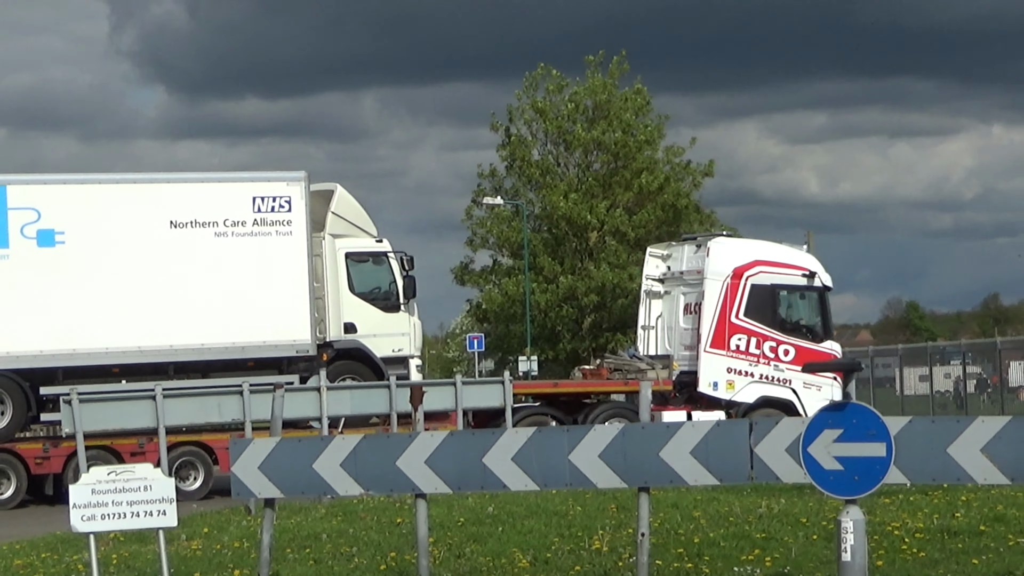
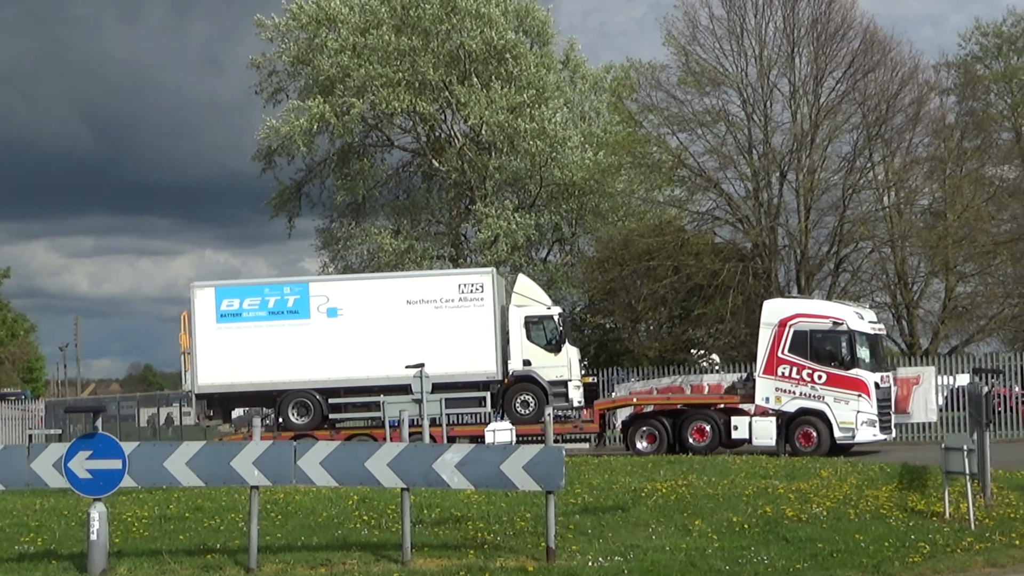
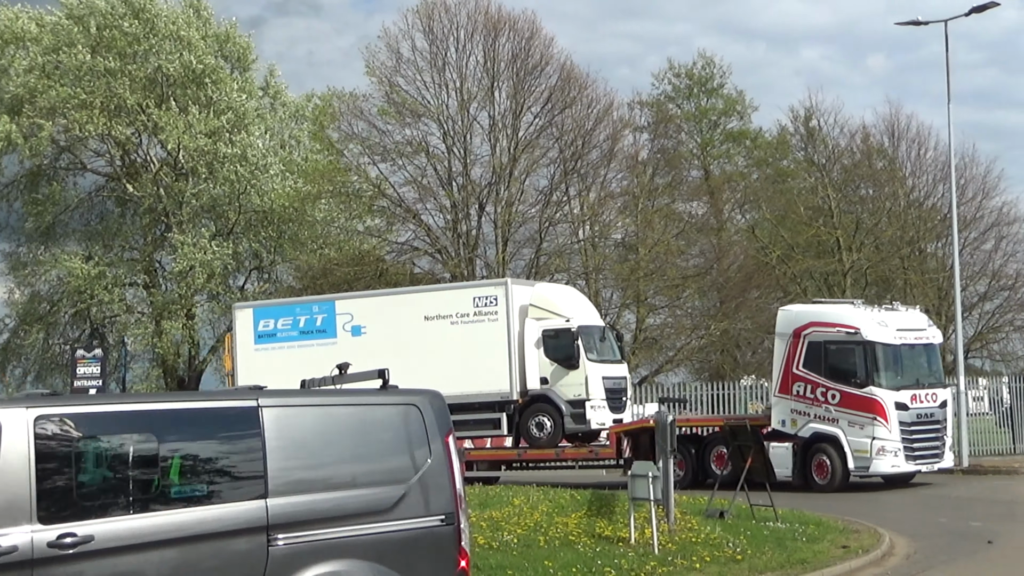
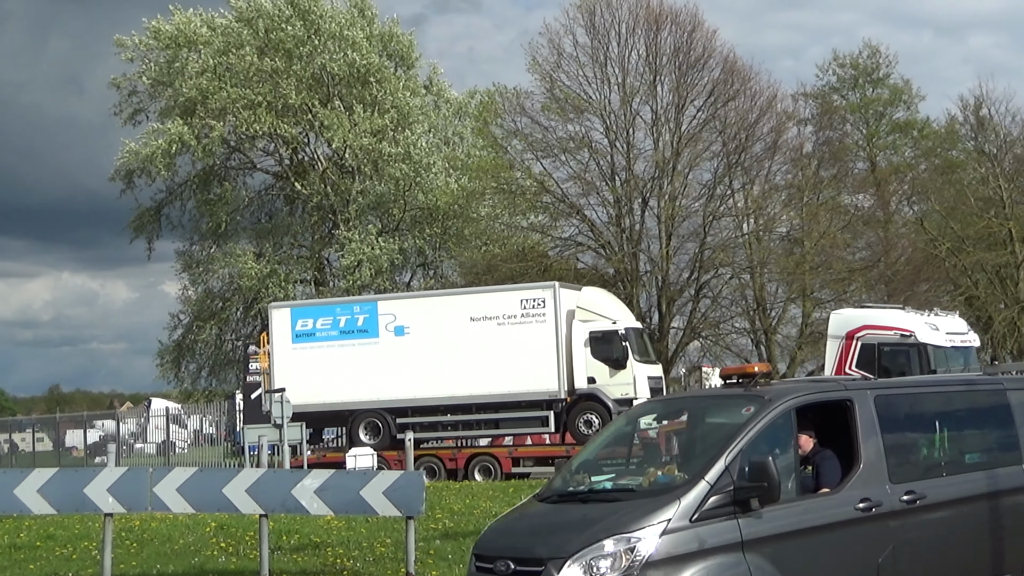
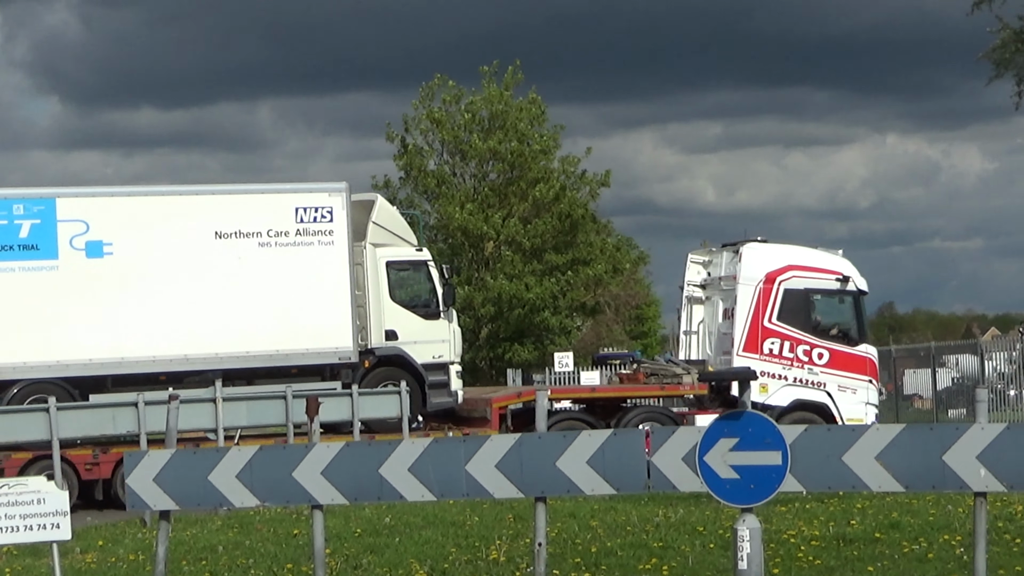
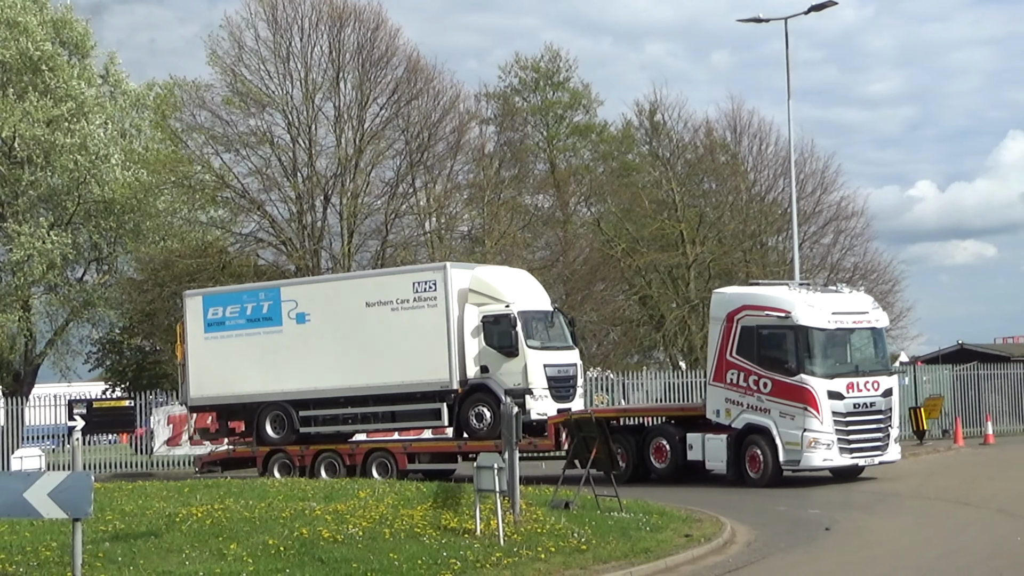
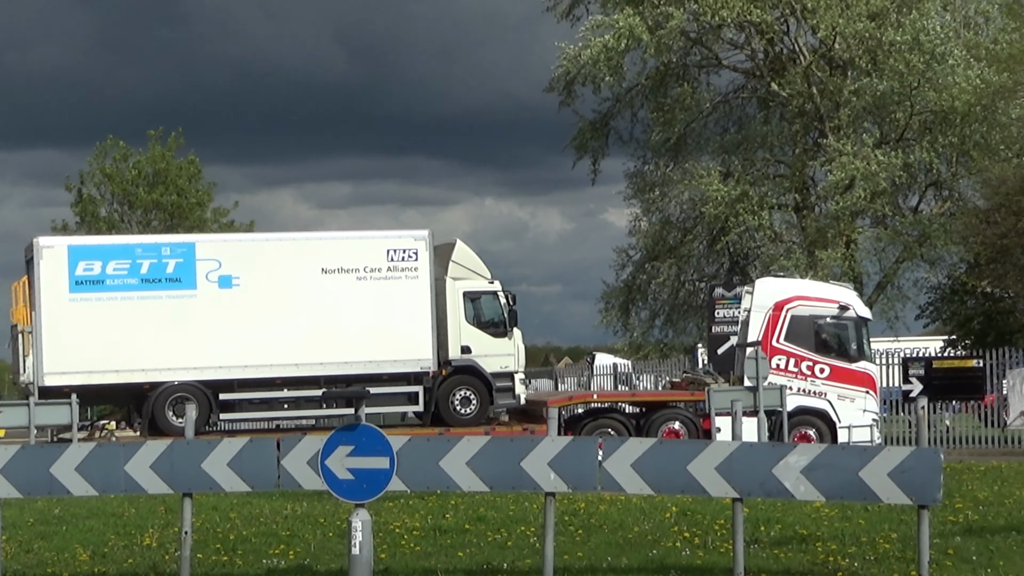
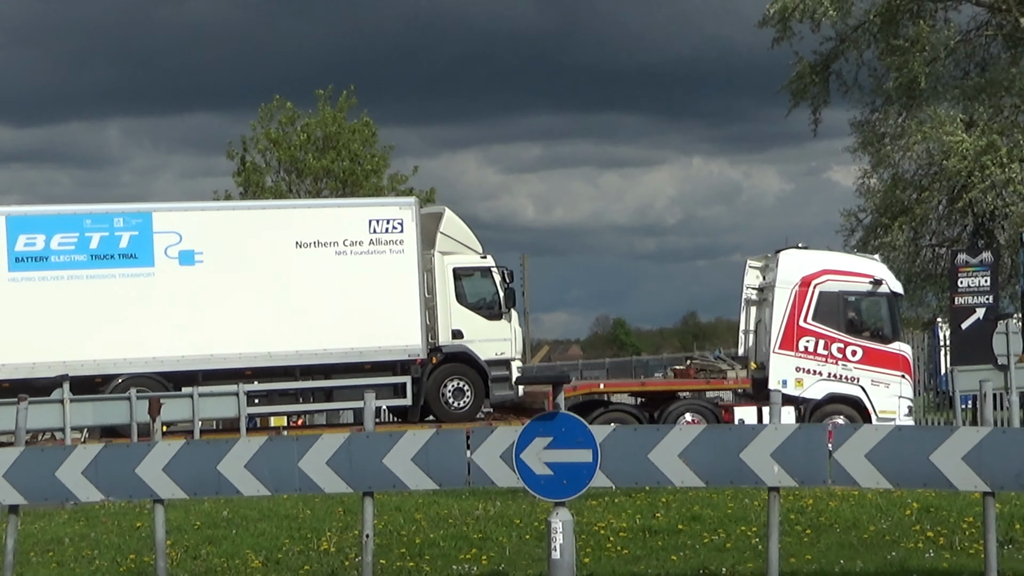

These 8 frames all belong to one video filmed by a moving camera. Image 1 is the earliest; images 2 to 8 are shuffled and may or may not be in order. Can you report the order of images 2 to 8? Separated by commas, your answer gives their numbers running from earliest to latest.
5, 8, 7, 2, 4, 3, 6
